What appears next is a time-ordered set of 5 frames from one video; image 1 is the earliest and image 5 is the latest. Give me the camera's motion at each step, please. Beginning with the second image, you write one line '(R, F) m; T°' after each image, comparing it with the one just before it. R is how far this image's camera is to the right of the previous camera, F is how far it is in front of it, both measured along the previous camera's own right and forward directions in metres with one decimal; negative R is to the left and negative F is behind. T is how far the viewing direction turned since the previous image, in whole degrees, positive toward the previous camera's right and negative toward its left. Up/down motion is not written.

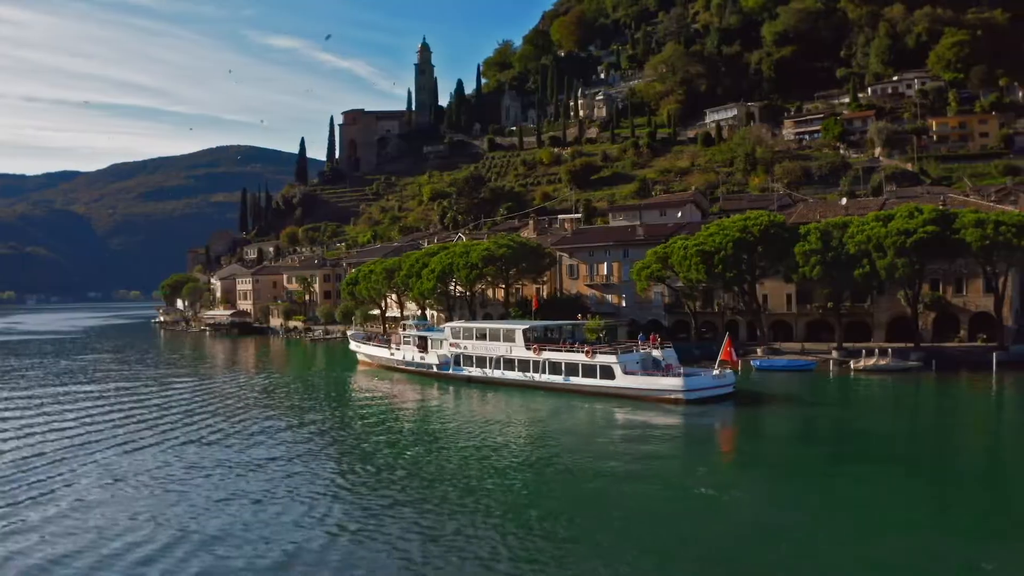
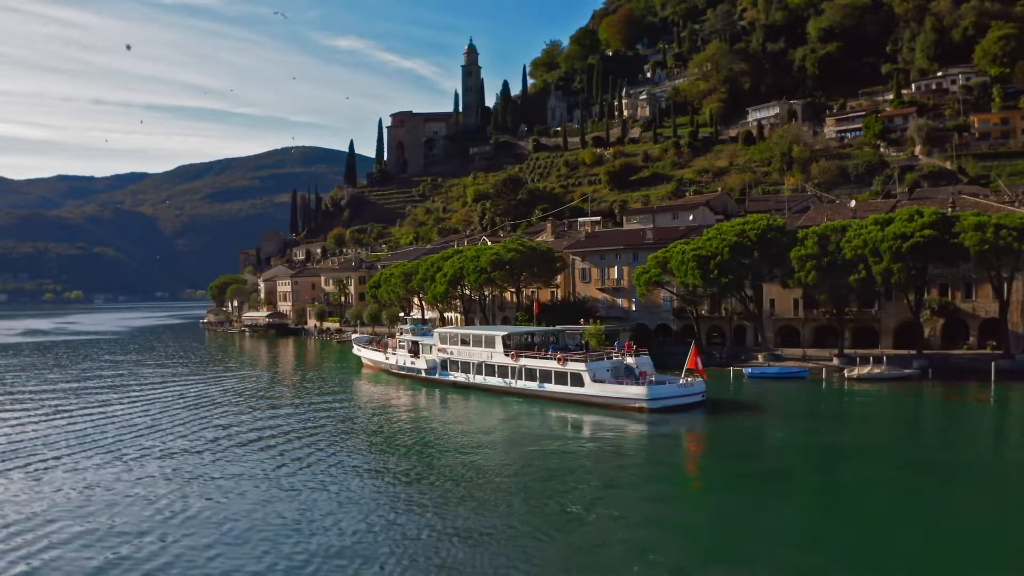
(+4.5, +0.2) m; -4°
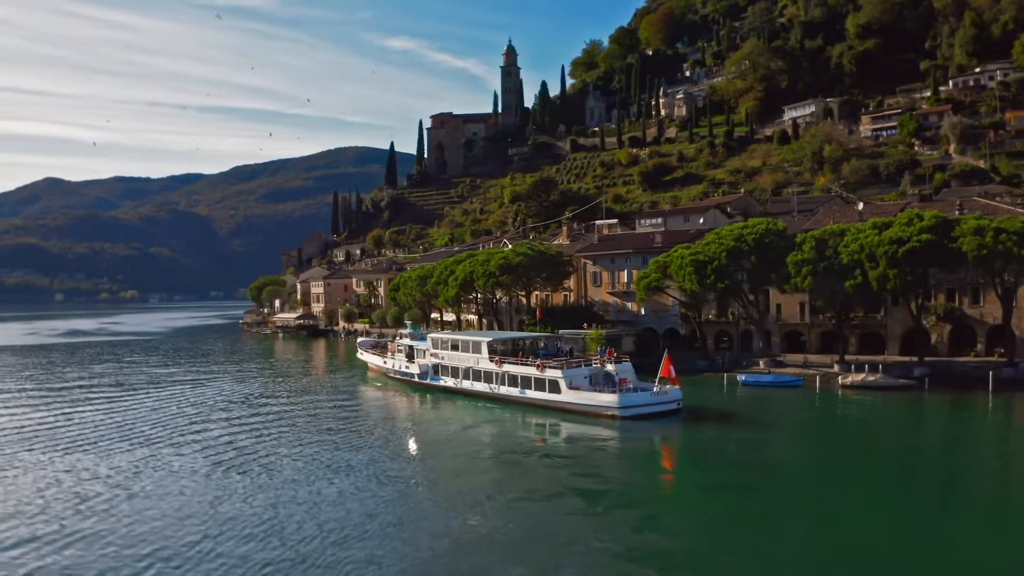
(+3.6, 0.0) m; -3°
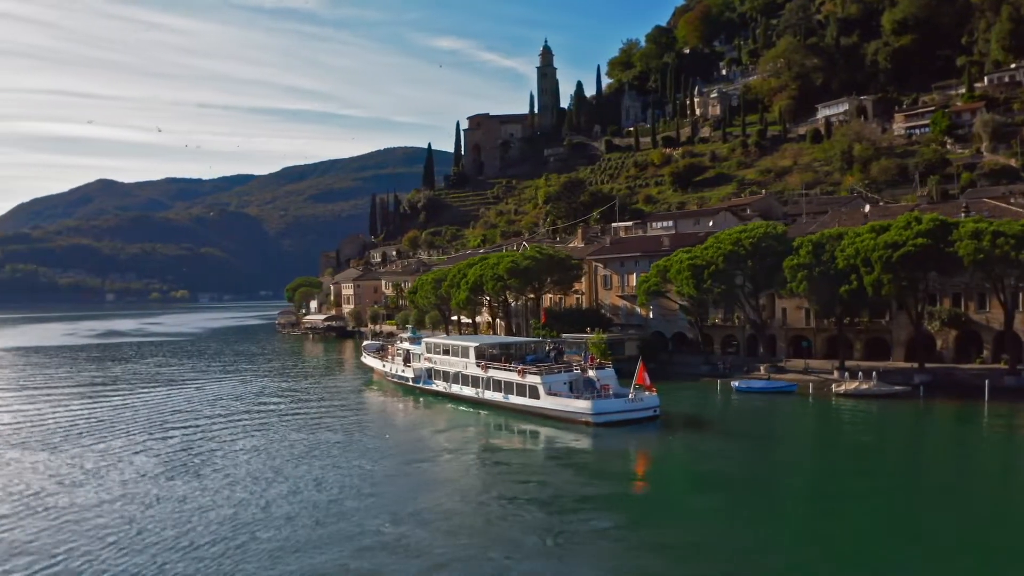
(+3.3, -0.1) m; -3°
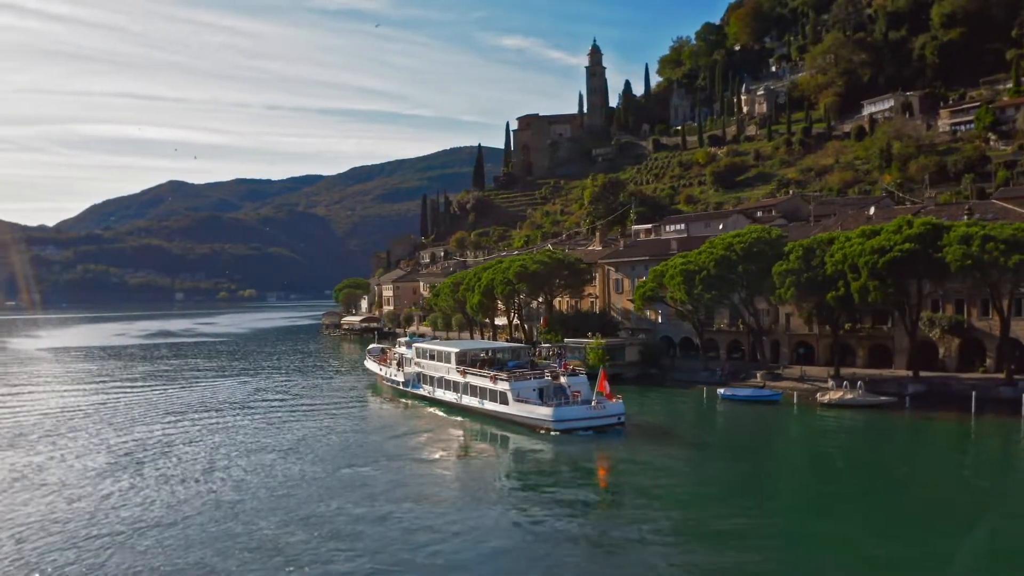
(+4.6, -0.3) m; -4°
